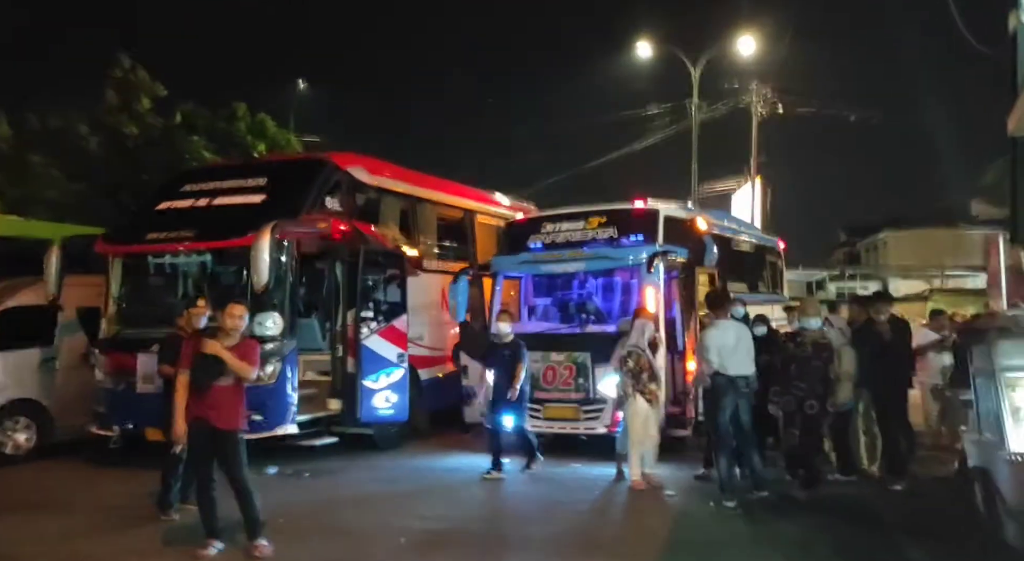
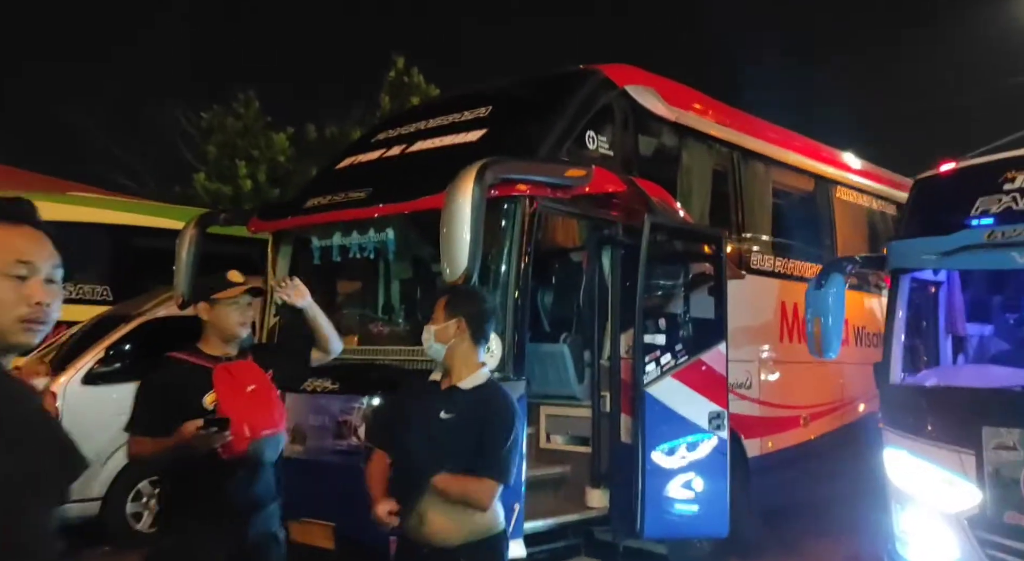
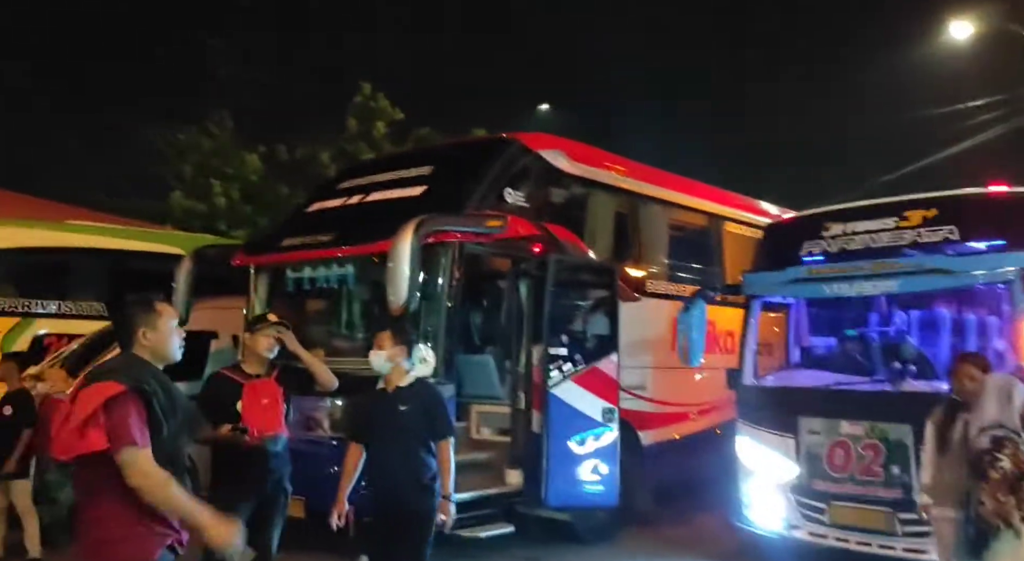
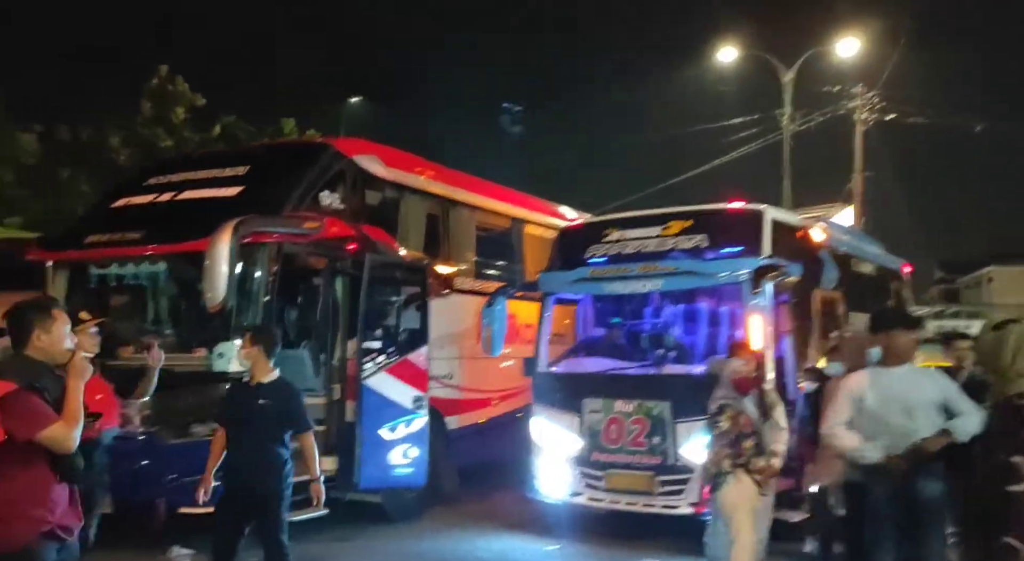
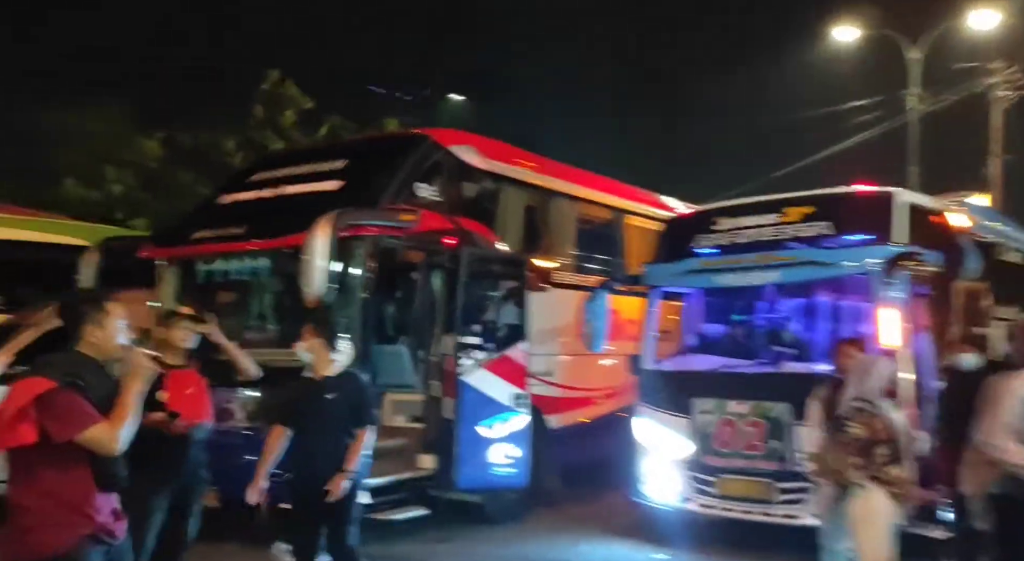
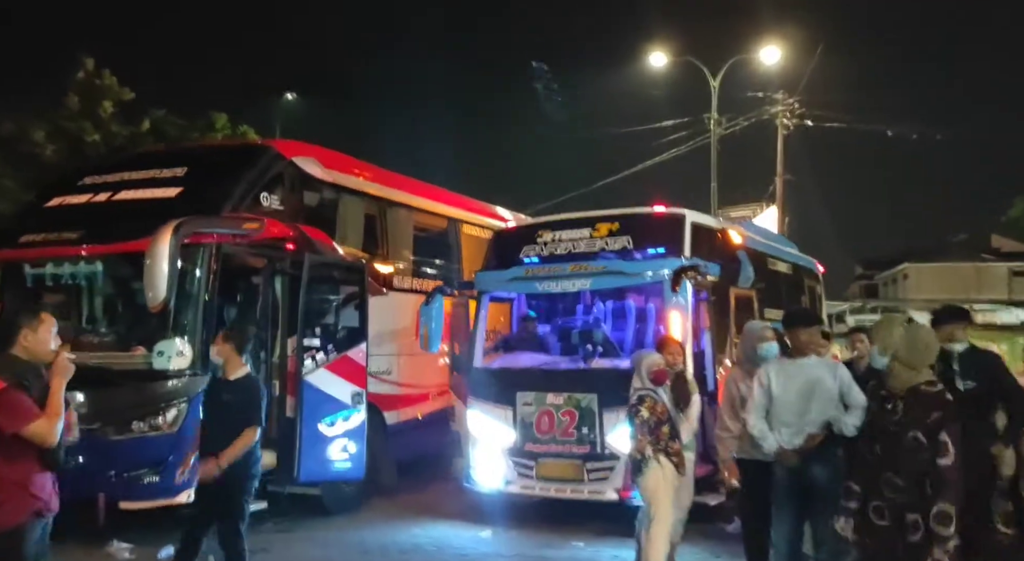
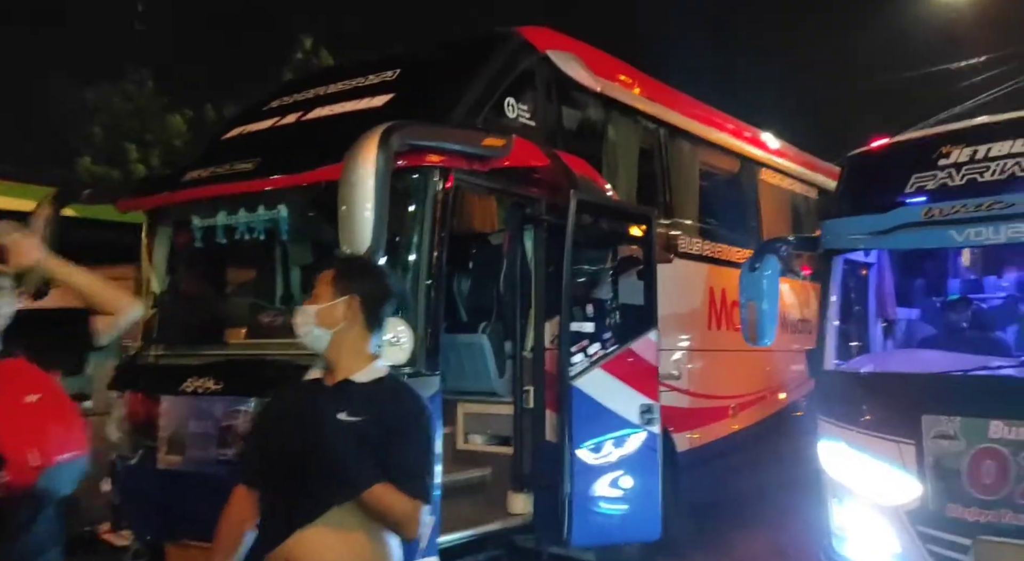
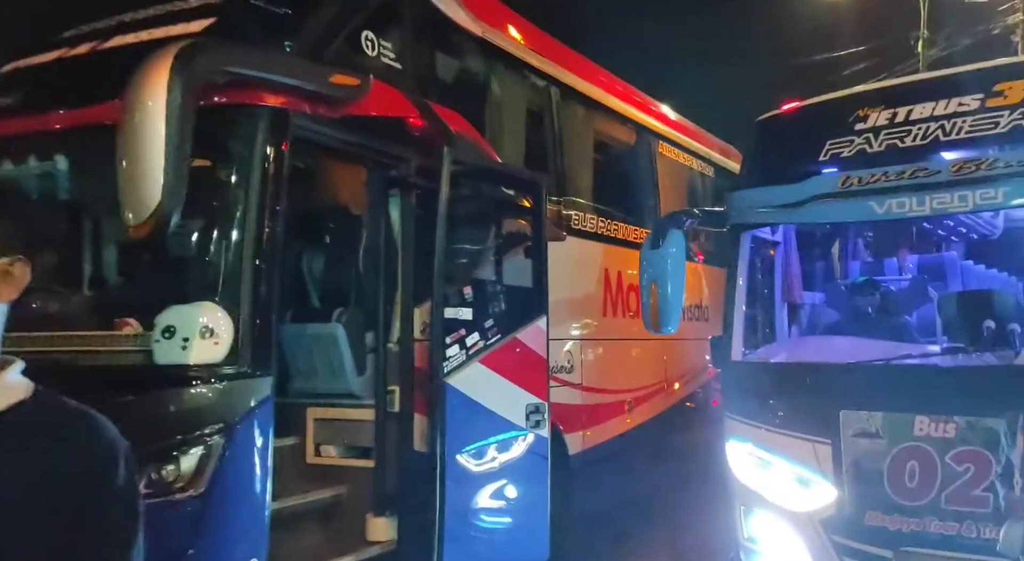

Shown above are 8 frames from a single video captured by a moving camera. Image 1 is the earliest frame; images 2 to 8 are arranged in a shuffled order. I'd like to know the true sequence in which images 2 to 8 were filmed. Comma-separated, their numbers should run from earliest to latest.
6, 4, 5, 3, 2, 7, 8
